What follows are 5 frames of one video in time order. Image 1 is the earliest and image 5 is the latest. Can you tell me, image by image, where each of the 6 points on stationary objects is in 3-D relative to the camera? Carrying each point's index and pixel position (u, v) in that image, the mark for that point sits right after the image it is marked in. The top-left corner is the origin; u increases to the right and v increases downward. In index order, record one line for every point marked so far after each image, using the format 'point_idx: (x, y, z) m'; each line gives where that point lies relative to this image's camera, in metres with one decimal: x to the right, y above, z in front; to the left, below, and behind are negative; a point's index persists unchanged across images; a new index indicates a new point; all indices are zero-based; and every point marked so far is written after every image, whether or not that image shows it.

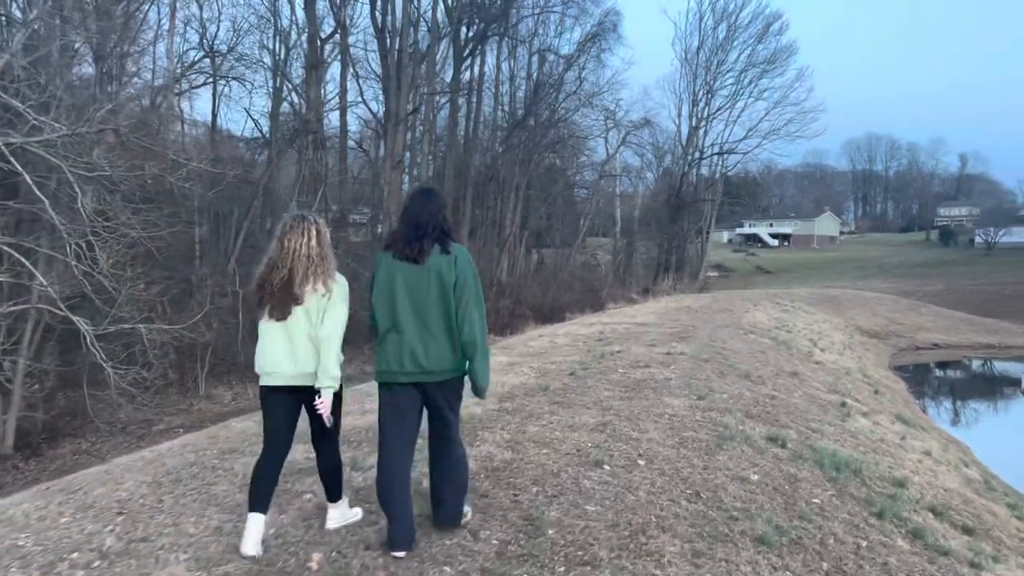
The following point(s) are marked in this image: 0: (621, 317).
0: (+2.1, -0.6, +18.1) m
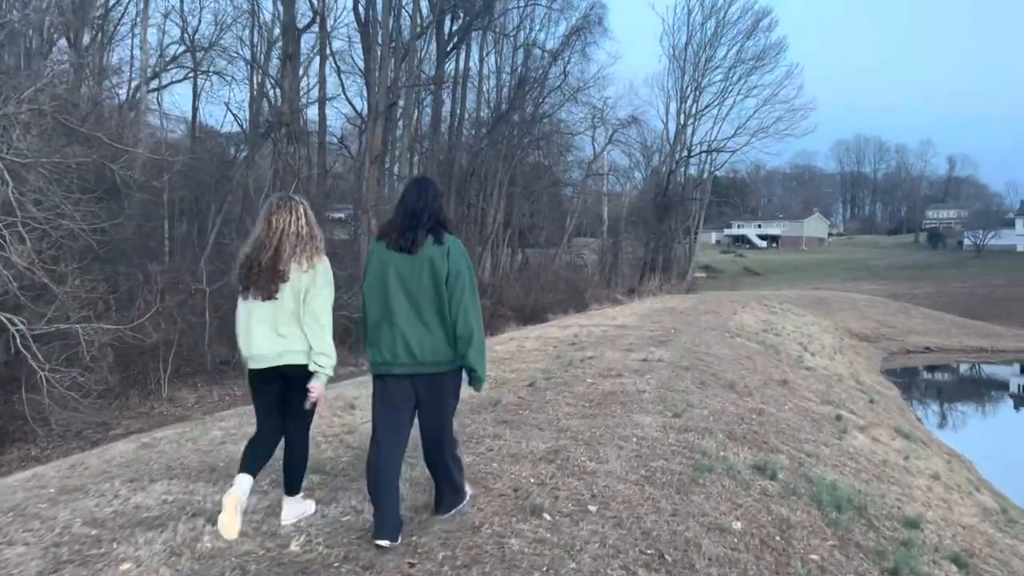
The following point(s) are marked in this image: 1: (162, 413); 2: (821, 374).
0: (+1.7, -0.6, +17.4) m
1: (-6.7, -2.4, +16.5) m
2: (+5.1, -1.5, +14.2) m
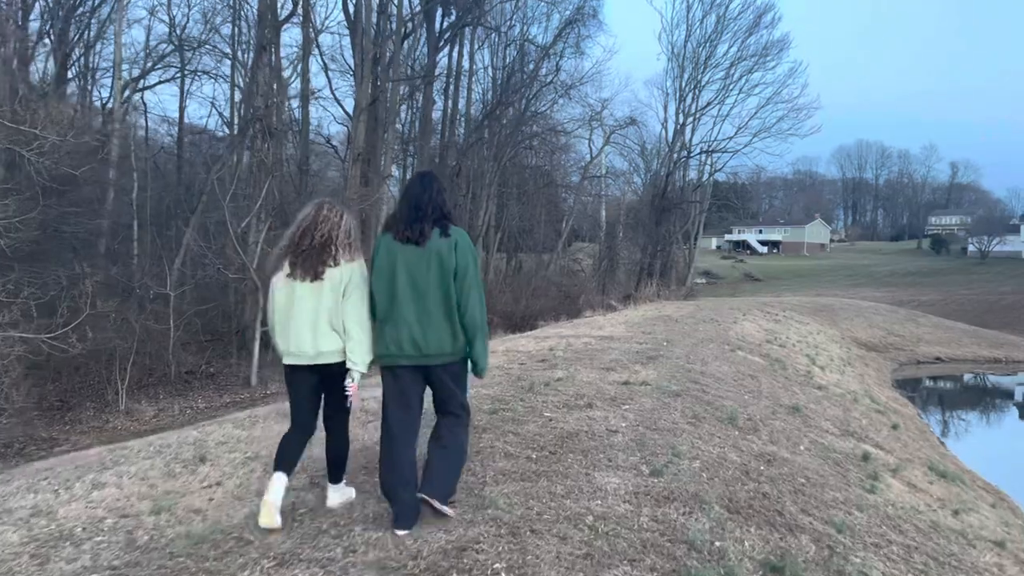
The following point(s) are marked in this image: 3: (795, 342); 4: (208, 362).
0: (+1.4, -0.7, +16.1) m
1: (-7.0, -2.5, +15.3) m
2: (+4.8, -1.6, +13.0) m
3: (+6.2, -1.2, +19.3) m
4: (-6.9, -1.7, +19.8) m
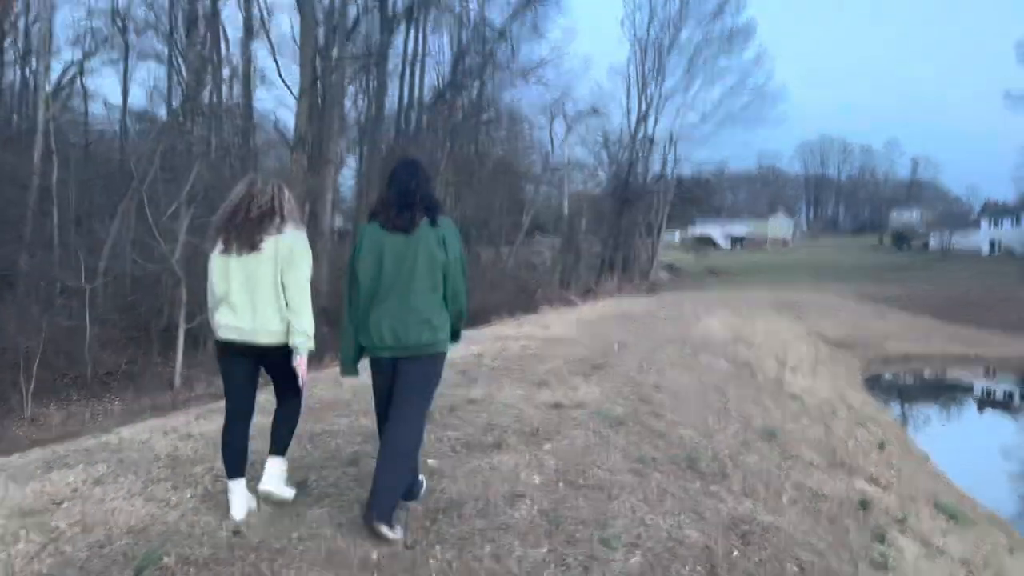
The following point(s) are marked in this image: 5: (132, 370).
0: (+0.5, -0.6, +14.9) m
1: (-7.9, -2.3, +13.8) m
2: (+4.0, -1.5, +12.0) m
3: (+5.2, -1.1, +18.3) m
4: (-8.0, -1.6, +18.3) m
5: (-7.9, -1.7, +18.1) m
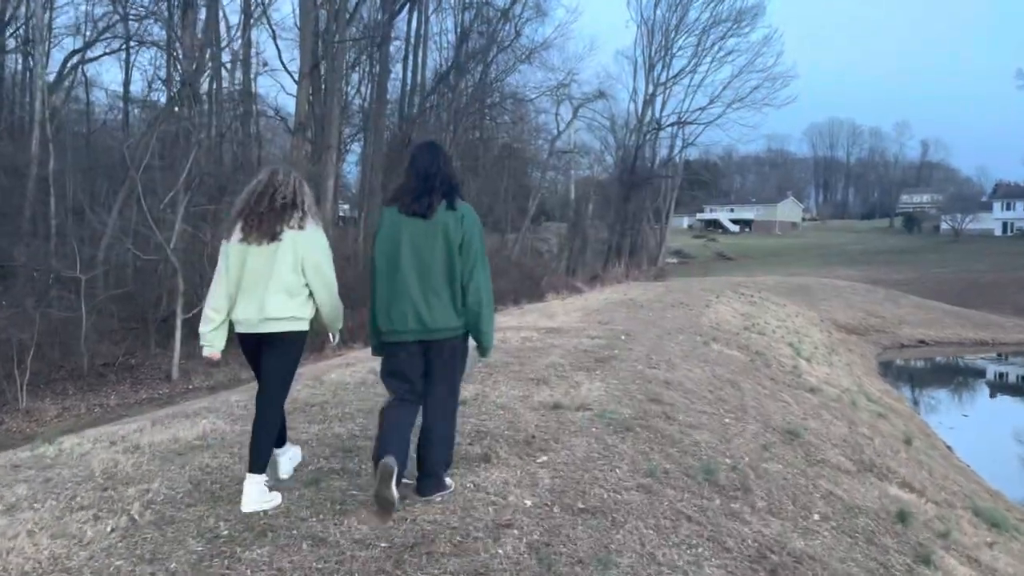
0: (+0.5, -0.4, +14.5) m
1: (-7.8, -2.2, +13.5) m
2: (+4.1, -1.3, +11.5) m
3: (+5.3, -0.8, +17.8) m
4: (-7.9, -1.3, +18.0) m
5: (-7.8, -1.5, +17.8) m
